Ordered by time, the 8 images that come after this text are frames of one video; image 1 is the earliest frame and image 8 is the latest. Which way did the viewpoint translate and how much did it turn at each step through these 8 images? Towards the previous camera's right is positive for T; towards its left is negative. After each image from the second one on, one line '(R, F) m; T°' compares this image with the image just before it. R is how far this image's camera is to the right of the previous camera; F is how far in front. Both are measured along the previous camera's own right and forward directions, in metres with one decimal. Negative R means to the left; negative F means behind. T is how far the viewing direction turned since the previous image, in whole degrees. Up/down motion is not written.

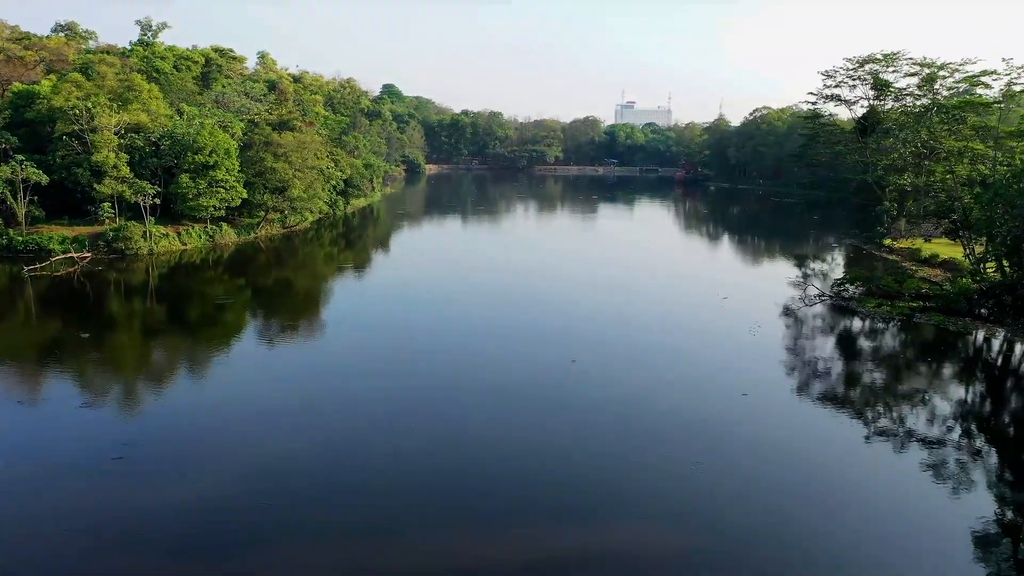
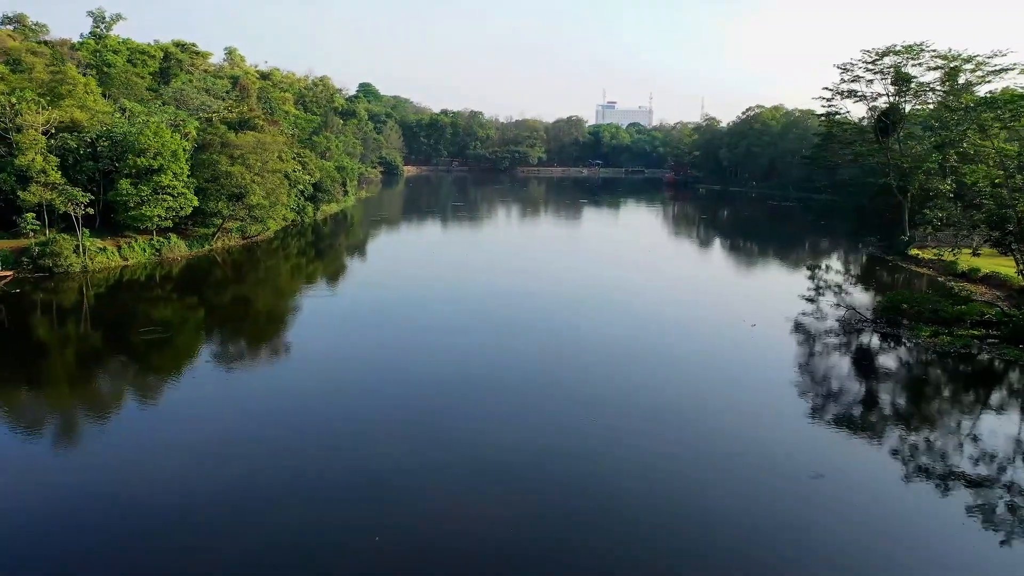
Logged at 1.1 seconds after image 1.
(-0.2, +2.1) m; +2°
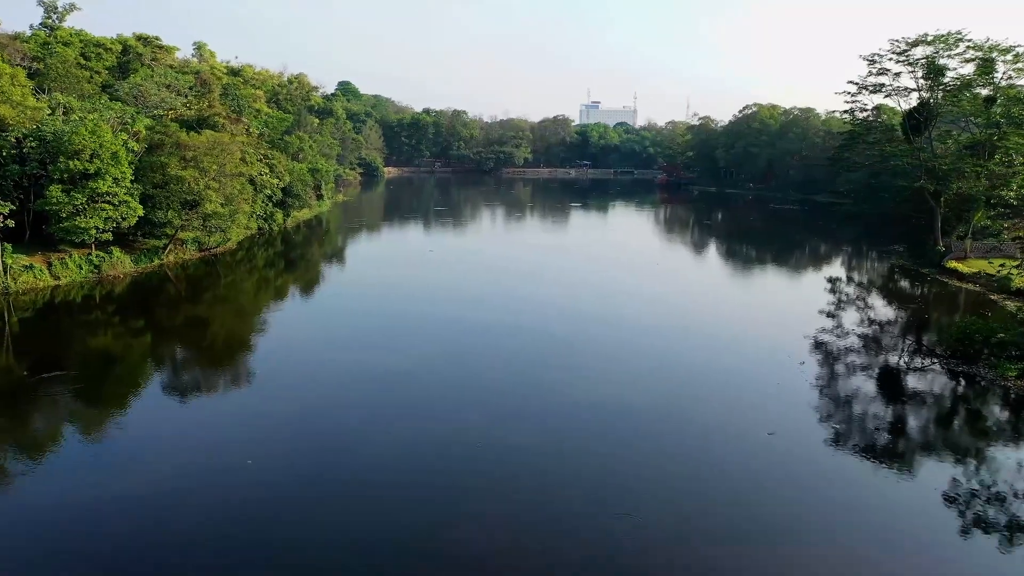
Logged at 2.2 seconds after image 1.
(-0.2, +2.0) m; +1°
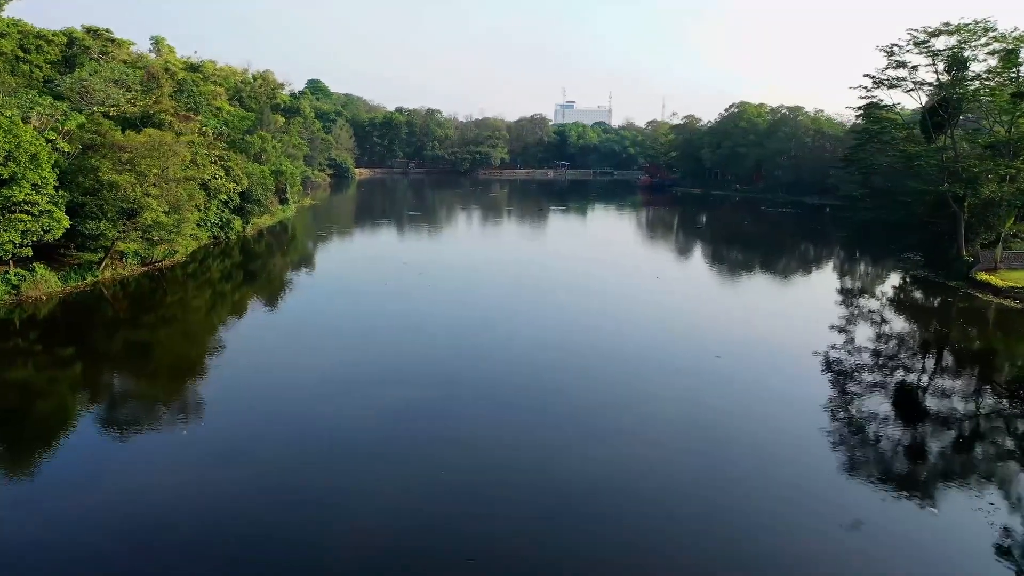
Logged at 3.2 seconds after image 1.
(-0.2, +1.8) m; +2°
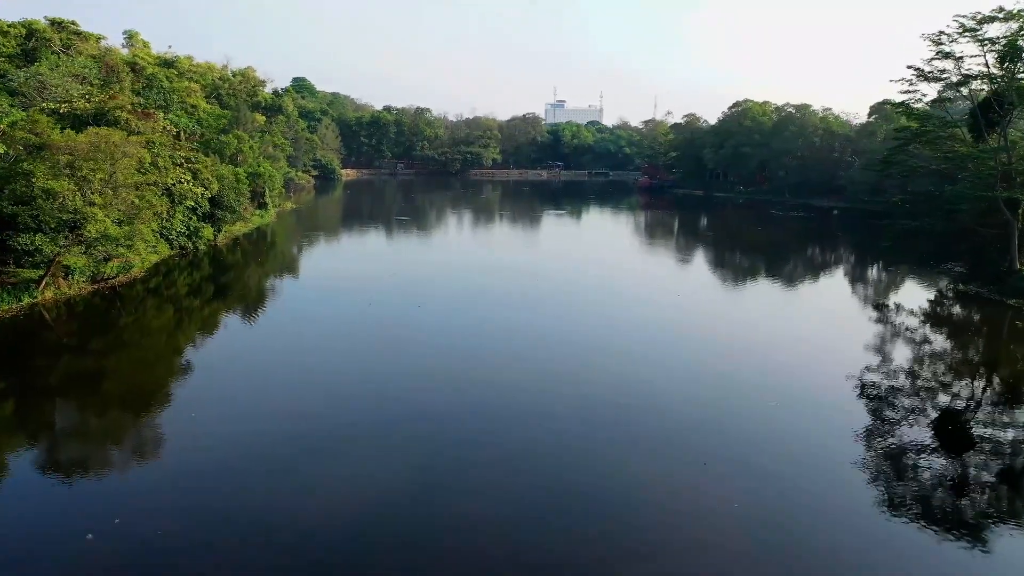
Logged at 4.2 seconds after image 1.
(-0.2, +1.7) m; +1°
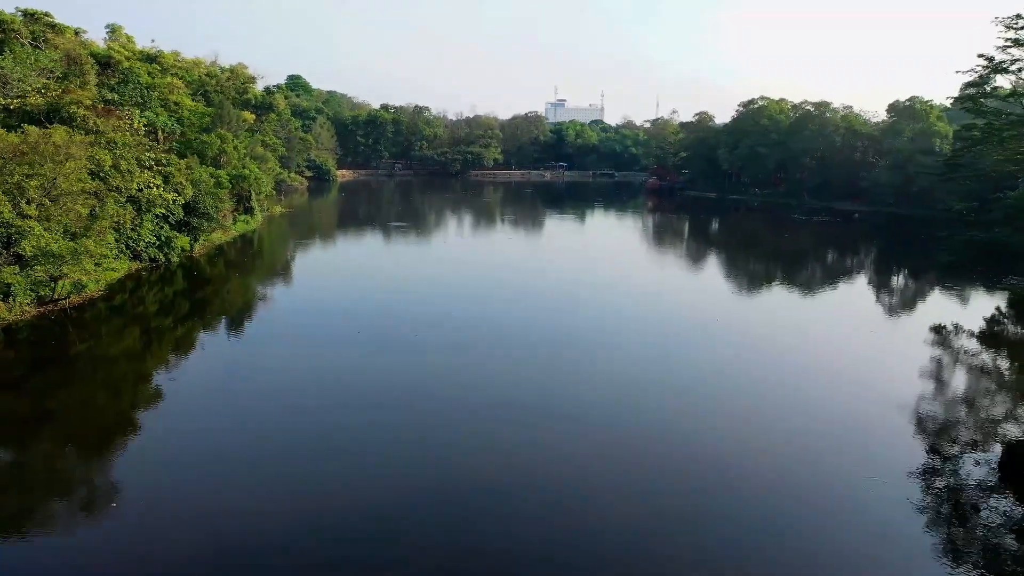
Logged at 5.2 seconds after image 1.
(-0.2, +1.8) m; 0°
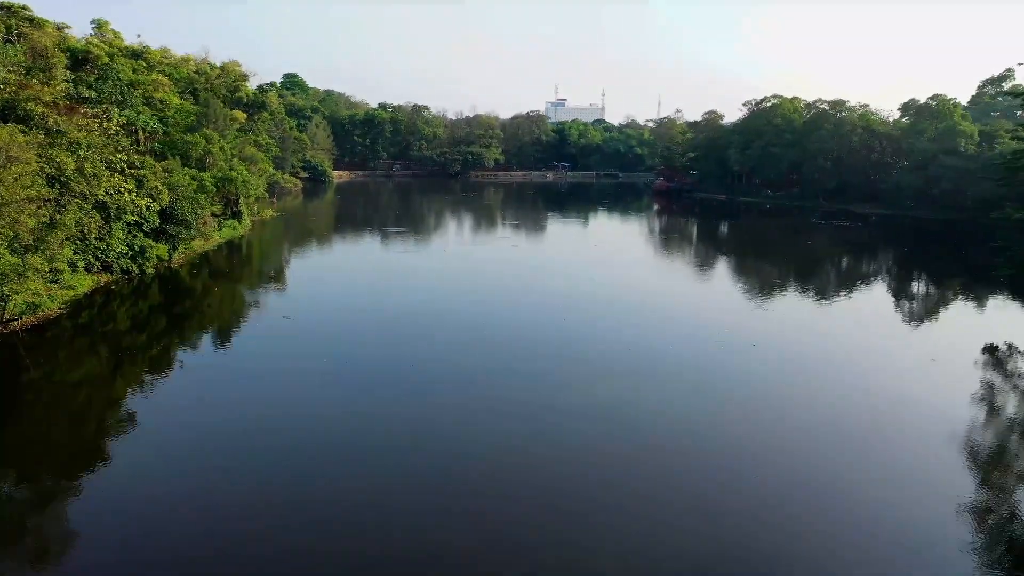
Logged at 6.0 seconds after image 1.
(-0.1, +1.3) m; 0°
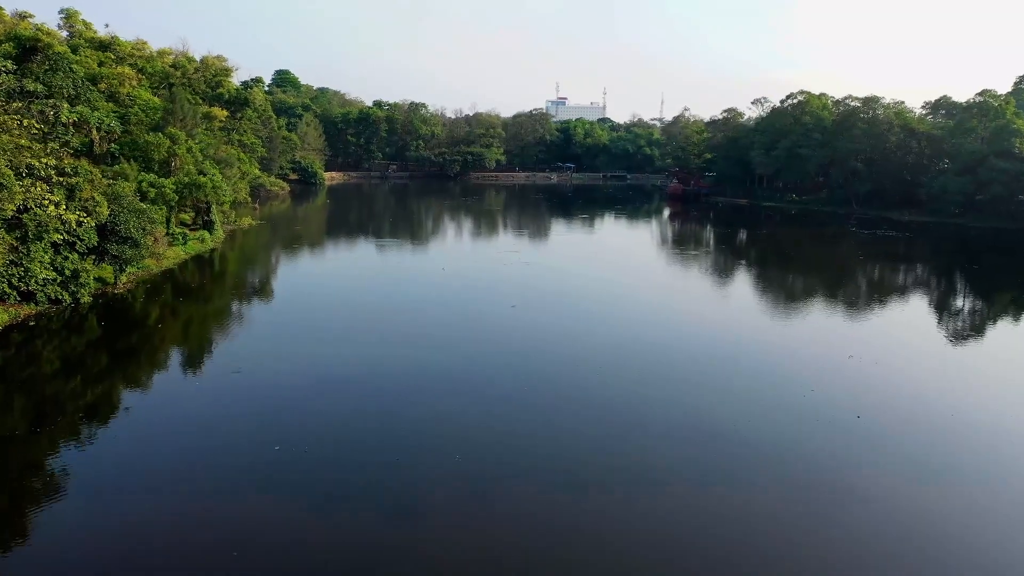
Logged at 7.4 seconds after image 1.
(-0.2, +2.5) m; 0°
